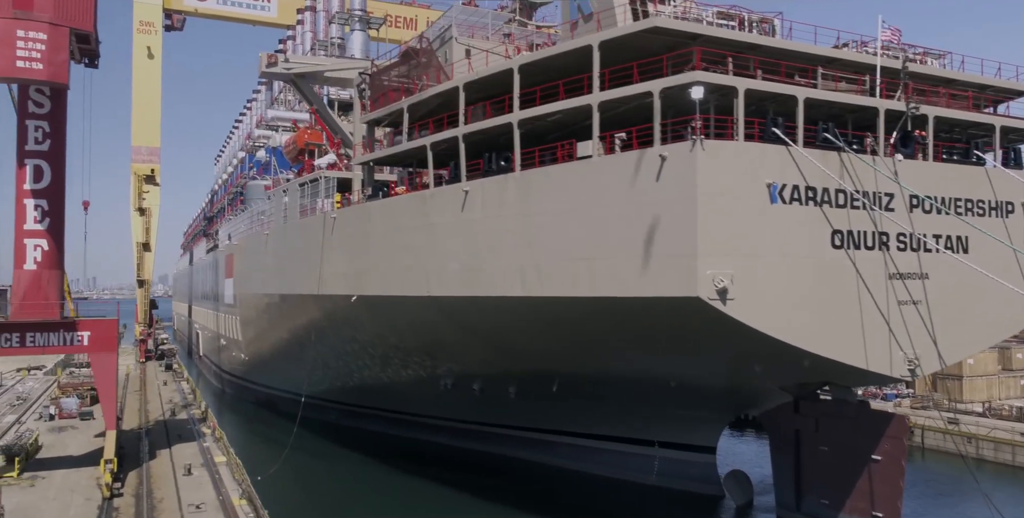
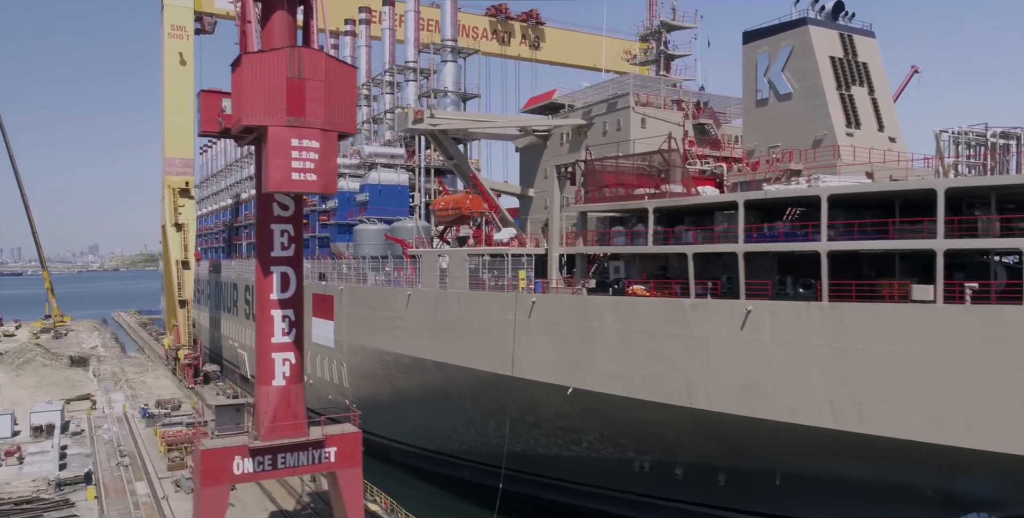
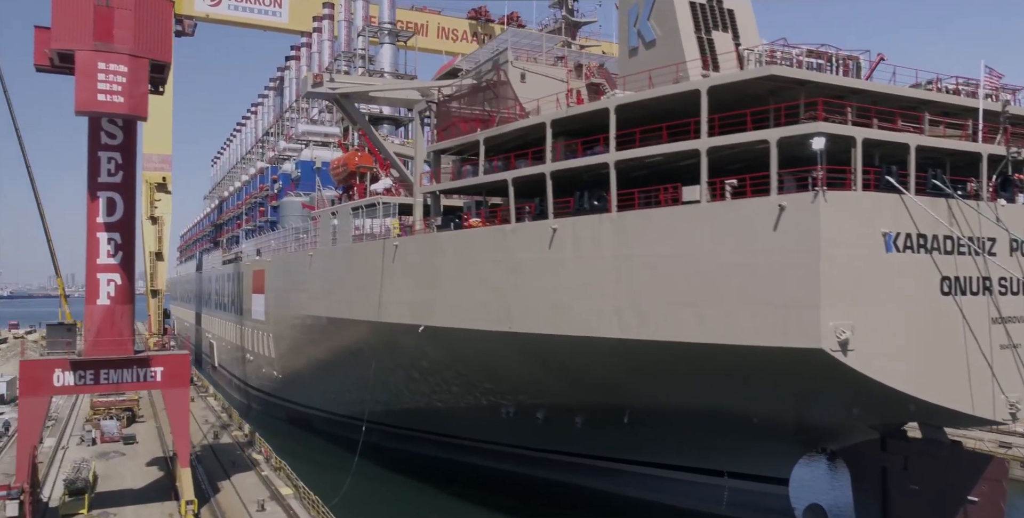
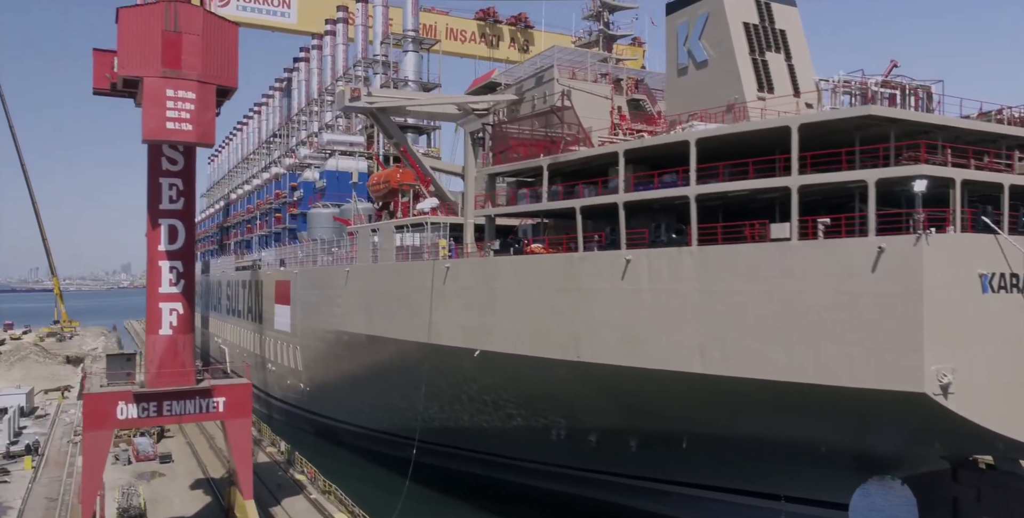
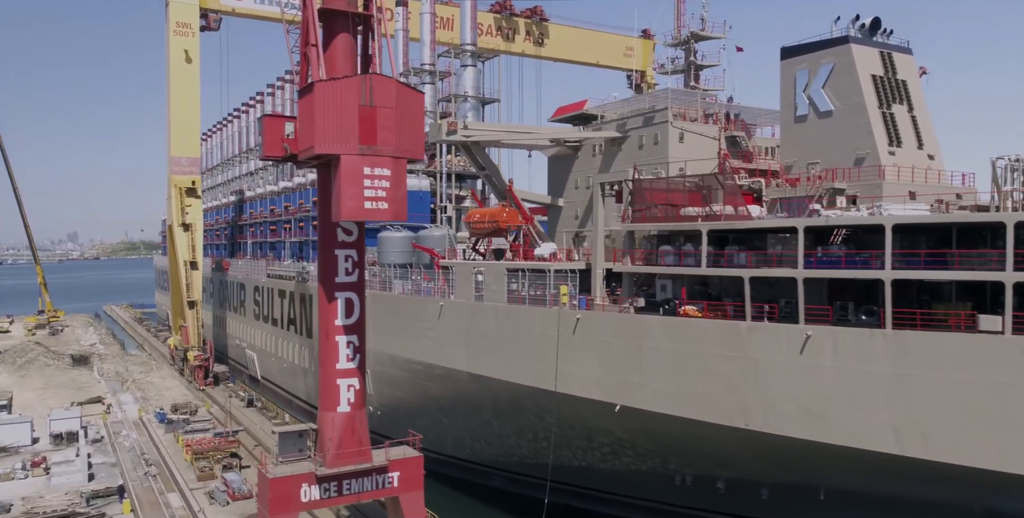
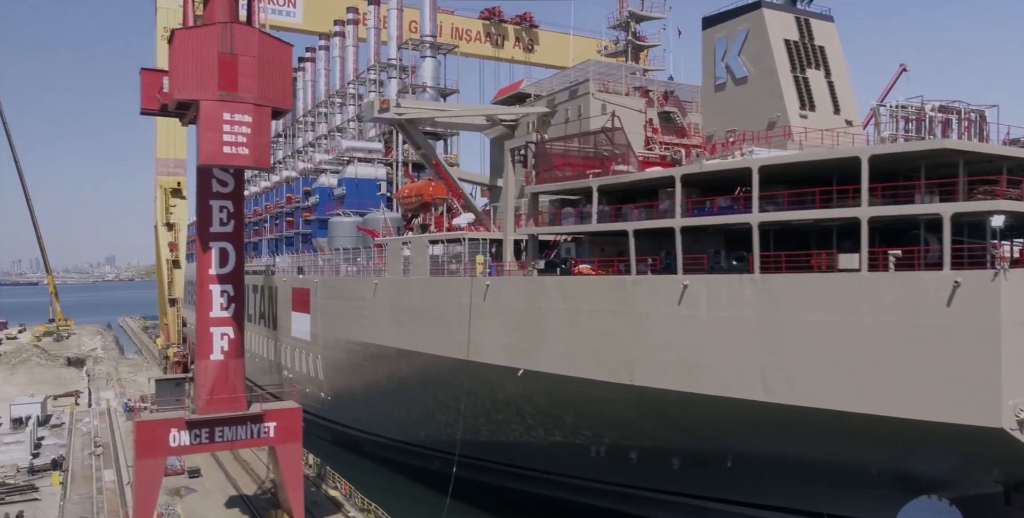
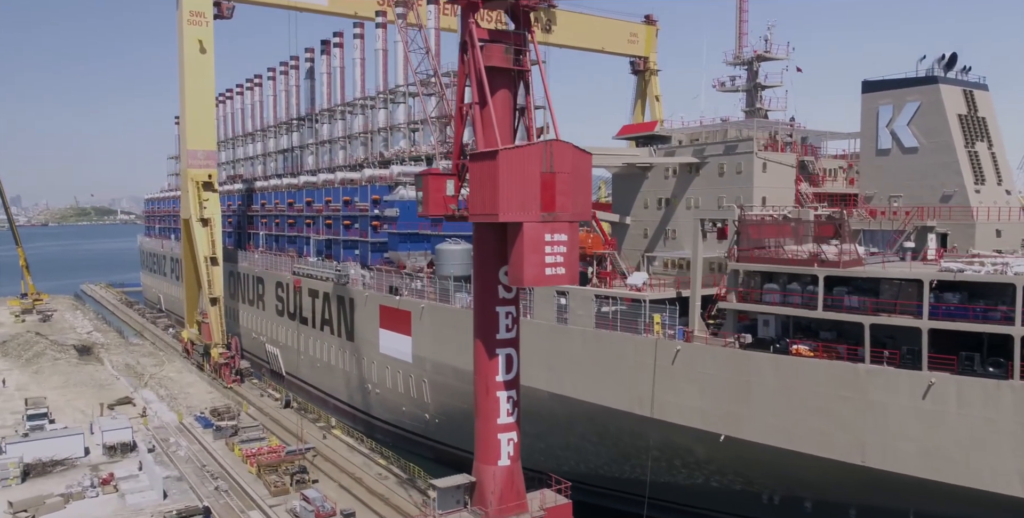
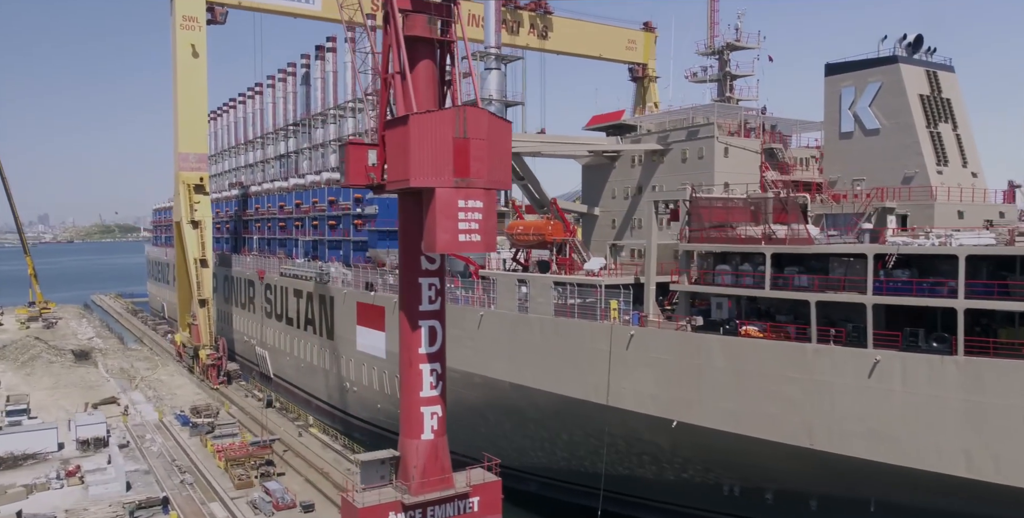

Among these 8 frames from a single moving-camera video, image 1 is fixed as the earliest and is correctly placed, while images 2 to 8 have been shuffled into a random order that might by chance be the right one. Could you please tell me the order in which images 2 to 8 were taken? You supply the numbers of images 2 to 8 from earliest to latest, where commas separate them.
3, 4, 6, 2, 5, 8, 7
